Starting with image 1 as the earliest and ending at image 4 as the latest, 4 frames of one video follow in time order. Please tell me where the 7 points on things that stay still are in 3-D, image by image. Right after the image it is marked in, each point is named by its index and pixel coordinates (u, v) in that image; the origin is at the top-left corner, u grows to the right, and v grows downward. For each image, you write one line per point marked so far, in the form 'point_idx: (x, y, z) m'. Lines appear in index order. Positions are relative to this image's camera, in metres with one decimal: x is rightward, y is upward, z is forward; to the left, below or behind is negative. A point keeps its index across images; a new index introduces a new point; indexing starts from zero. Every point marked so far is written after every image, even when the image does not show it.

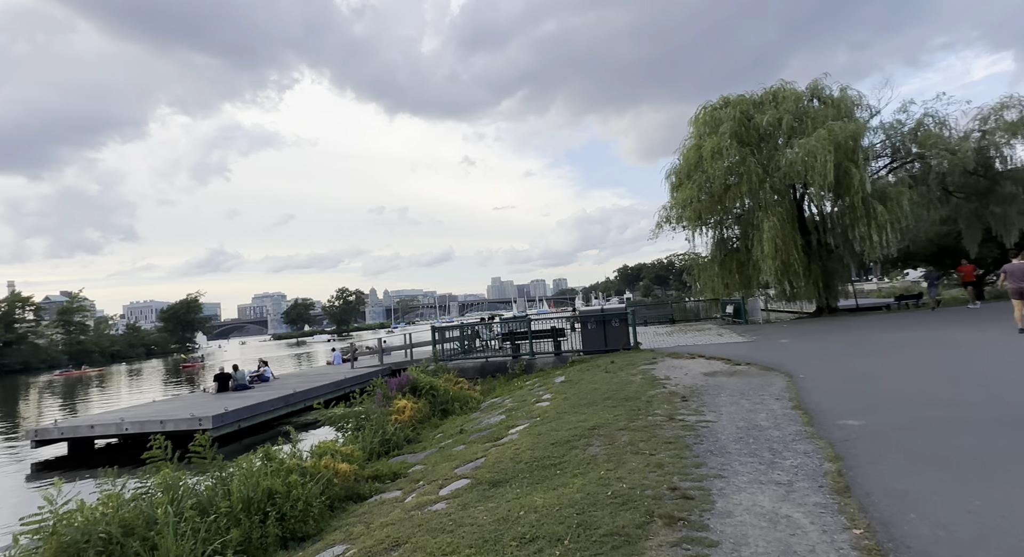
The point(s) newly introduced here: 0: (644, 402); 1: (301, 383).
0: (+2.1, -2.0, +7.4) m
1: (-8.8, -4.3, +19.6) m
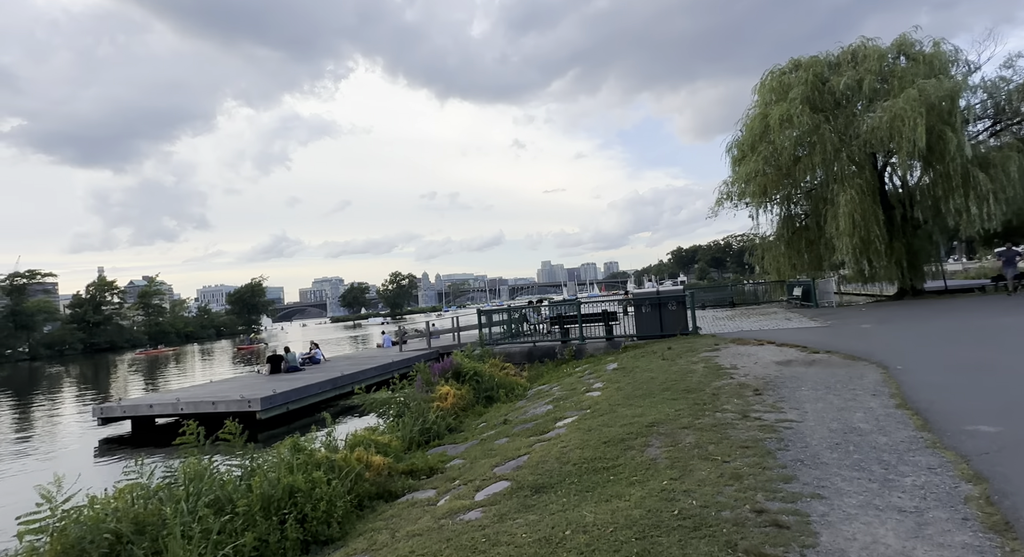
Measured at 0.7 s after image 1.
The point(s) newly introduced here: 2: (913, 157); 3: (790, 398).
0: (+2.7, -1.6, +6.5) m
1: (-6.8, -3.6, +19.9) m
2: (+13.8, +4.2, +16.0) m
3: (+3.5, -1.5, +5.9) m
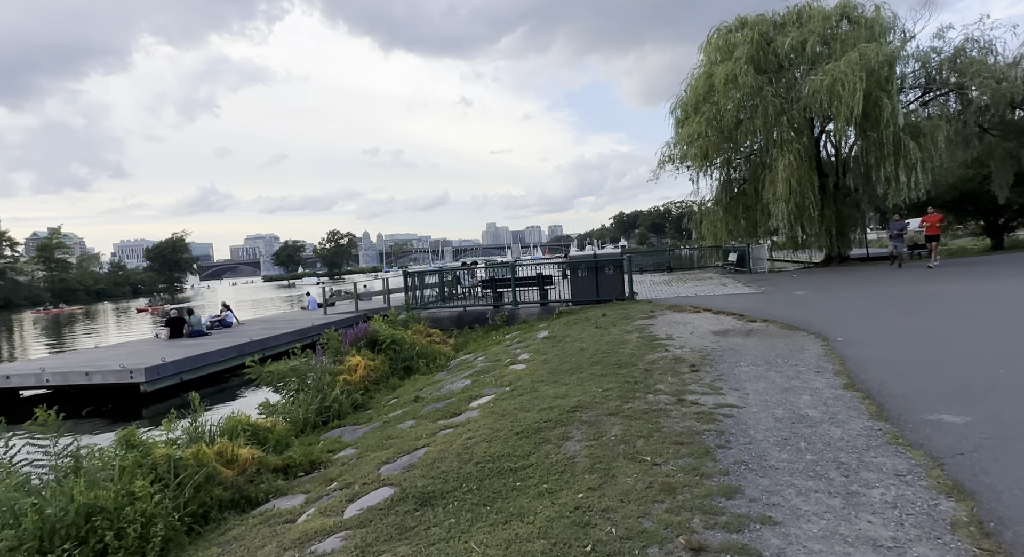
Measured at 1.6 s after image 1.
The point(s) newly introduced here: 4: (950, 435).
0: (+1.6, -1.1, +5.7) m
1: (-9.4, -1.9, +18.0) m
2: (+11.6, +5.3, +16.0) m
3: (+2.4, -1.1, +5.3) m
4: (+3.0, -1.1, +3.2) m
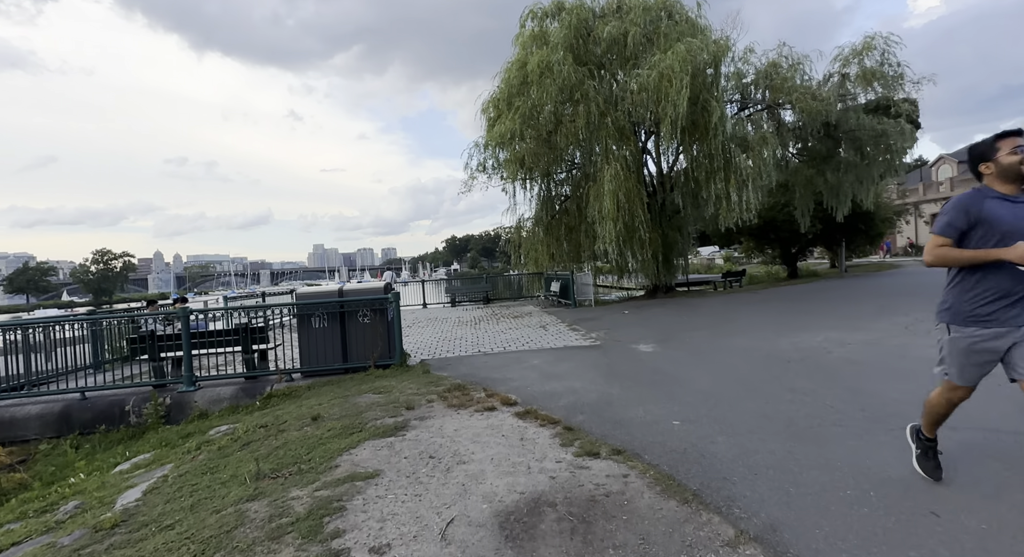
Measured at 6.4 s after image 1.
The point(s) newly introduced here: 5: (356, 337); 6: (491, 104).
0: (-1.0, -1.6, +0.4) m
1: (-15.5, -3.1, +8.3) m
2: (+4.8, +4.3, +13.8) m
3: (-0.1, -1.5, +0.3) m
4: (+1.2, -1.4, -1.4) m
5: (-2.6, -1.0, +7.9) m
6: (-0.7, +6.2, +16.5) m
